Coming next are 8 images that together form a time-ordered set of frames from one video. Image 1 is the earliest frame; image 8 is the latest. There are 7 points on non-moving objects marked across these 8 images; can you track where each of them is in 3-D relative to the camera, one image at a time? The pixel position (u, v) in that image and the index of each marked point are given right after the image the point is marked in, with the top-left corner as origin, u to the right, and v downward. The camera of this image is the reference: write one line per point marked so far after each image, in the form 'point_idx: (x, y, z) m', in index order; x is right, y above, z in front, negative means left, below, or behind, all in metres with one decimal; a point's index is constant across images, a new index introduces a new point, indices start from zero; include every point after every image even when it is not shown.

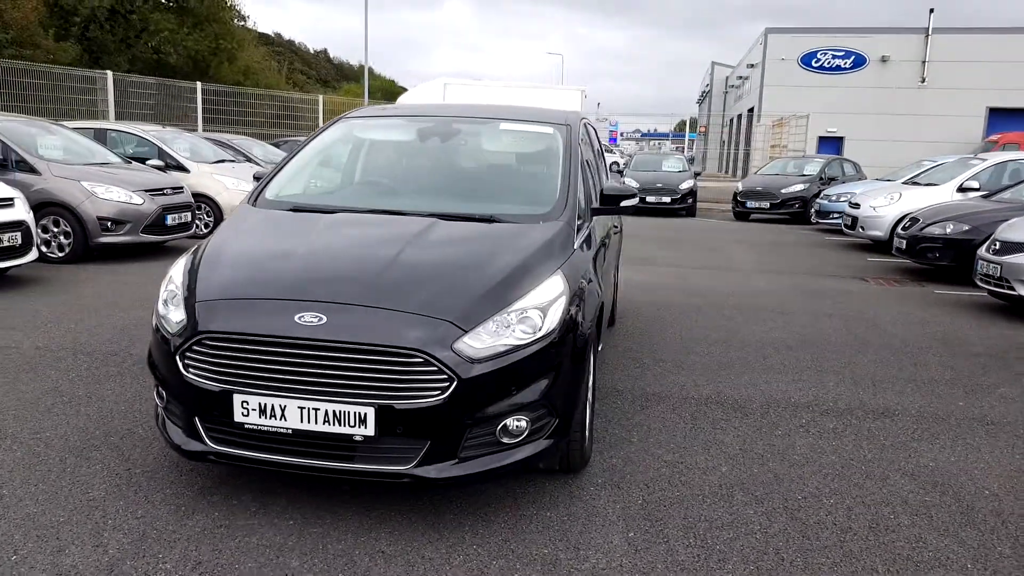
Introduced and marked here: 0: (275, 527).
0: (-0.8, -0.9, +2.8) m
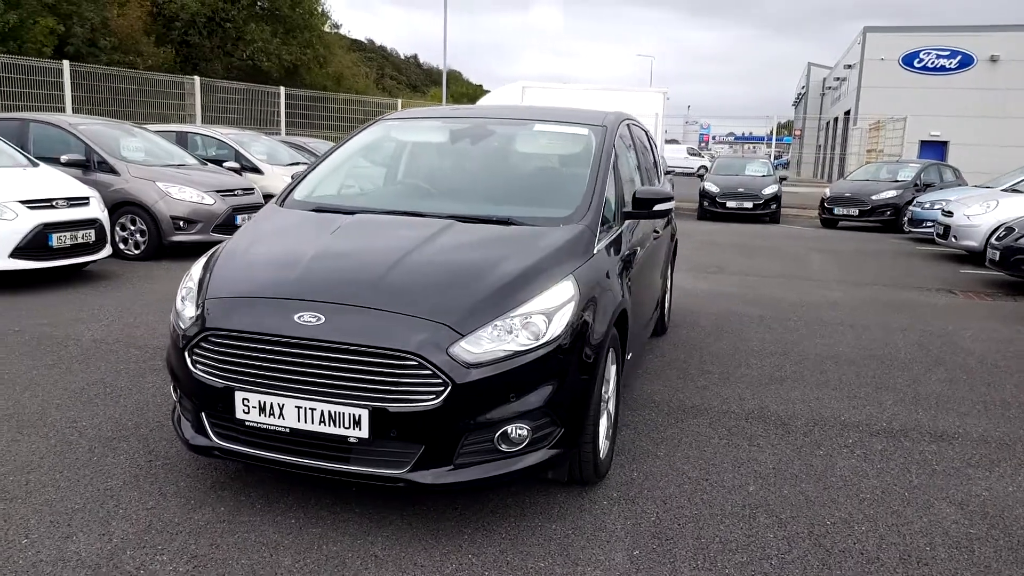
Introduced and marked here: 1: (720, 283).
0: (-0.8, -0.9, +2.8) m
1: (+2.7, +0.1, +9.9) m
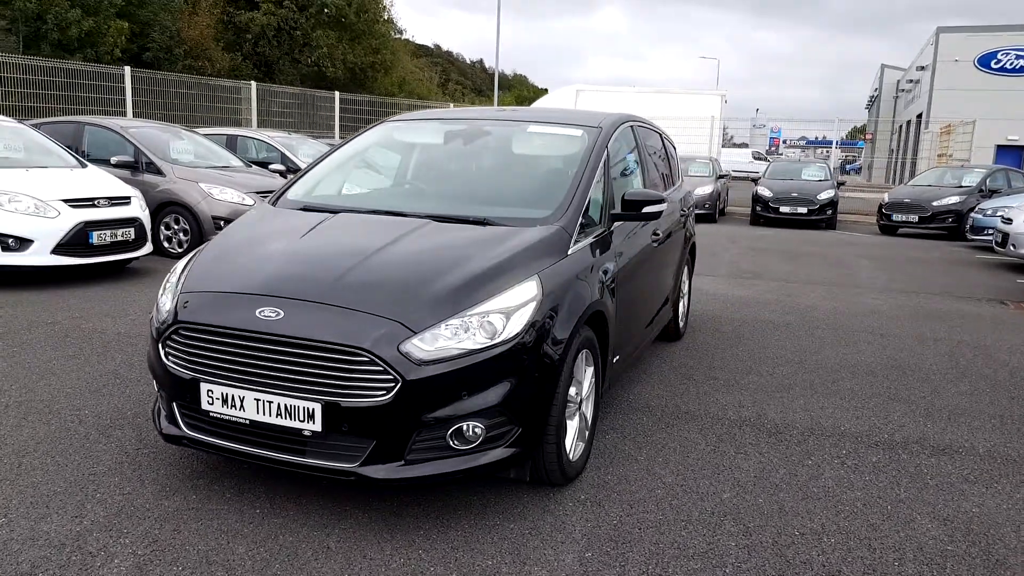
0: (-1.0, -0.8, +2.9) m
1: (+3.0, 0.0, +9.7) m
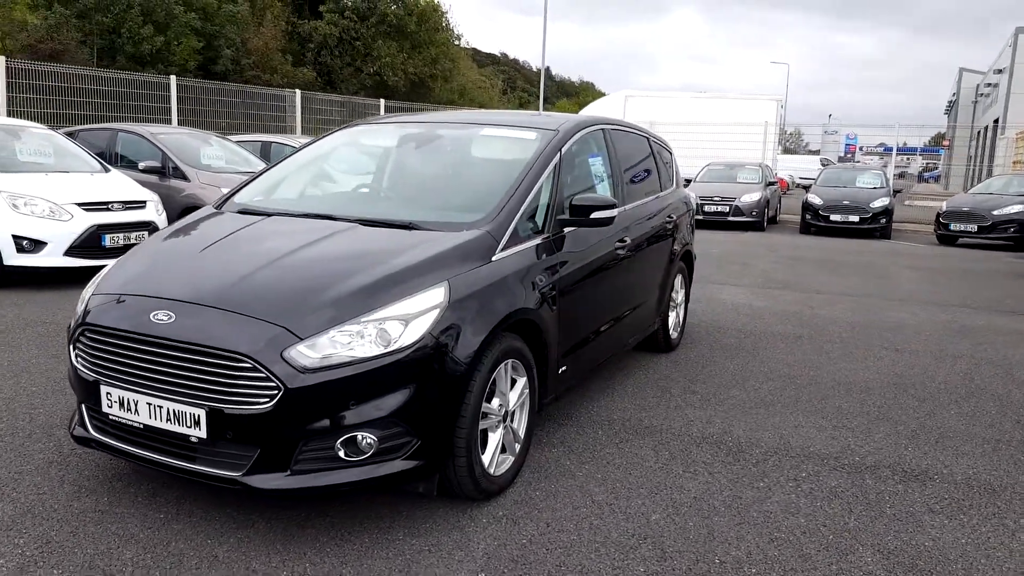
0: (-1.4, -0.8, +2.9) m
1: (+3.2, -0.1, +9.3) m
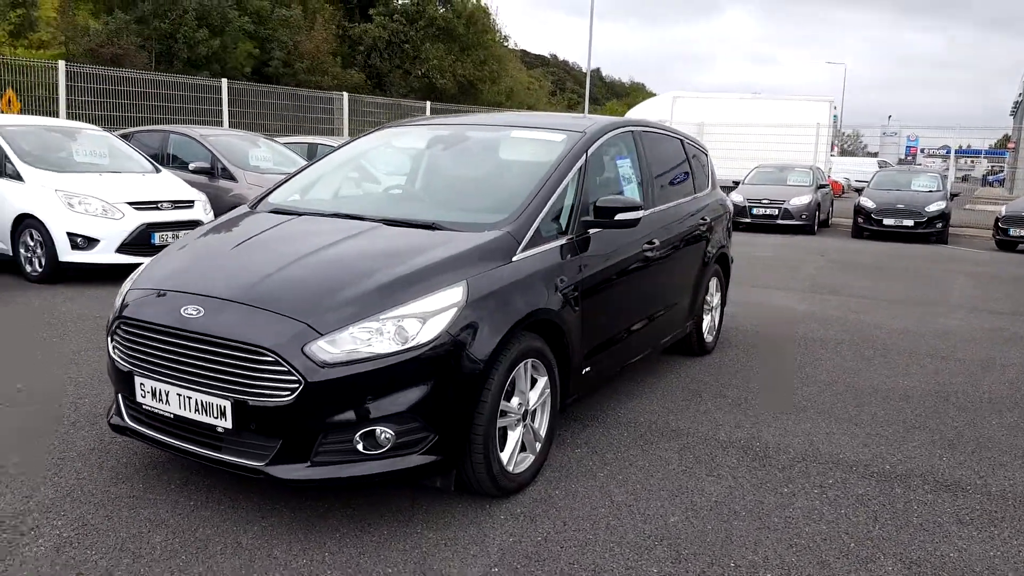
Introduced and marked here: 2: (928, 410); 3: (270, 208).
0: (-1.3, -0.8, +3.0) m
1: (+3.7, -0.2, +9.2) m
2: (+2.5, -0.7, +4.8) m
3: (-1.2, +0.4, +4.1) m
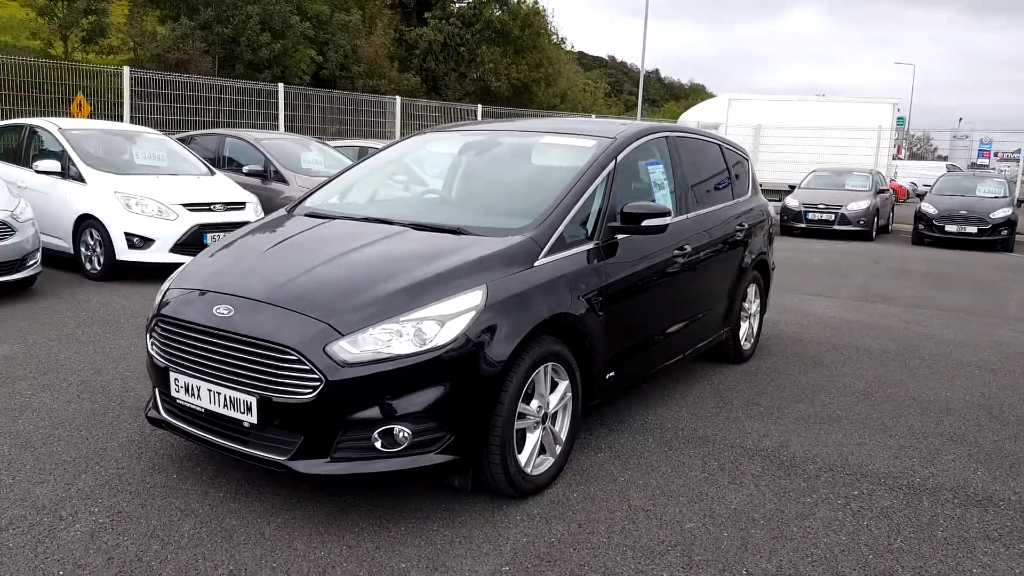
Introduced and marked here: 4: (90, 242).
0: (-1.2, -0.8, +3.1) m
1: (+4.1, -0.3, +9.0) m
2: (+2.7, -0.8, +4.6) m
3: (-1.1, +0.4, +4.2) m
4: (-4.2, +0.5, +7.8) m
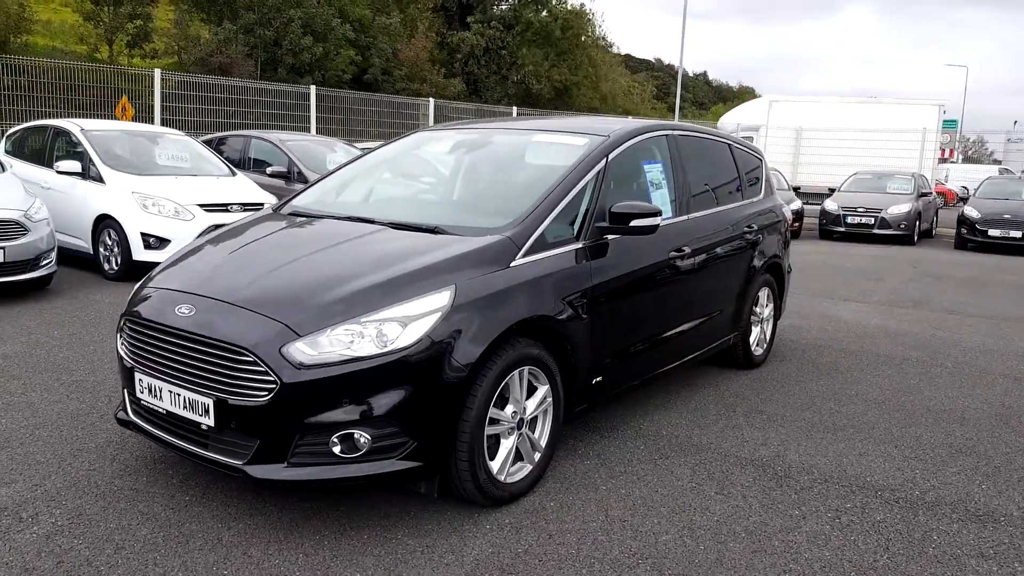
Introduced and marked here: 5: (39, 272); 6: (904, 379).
0: (-1.3, -0.8, +3.1) m
1: (+4.3, -0.3, +8.6) m
2: (+2.7, -0.8, +4.4) m
3: (-1.1, +0.4, +4.2) m
4: (-4.1, +0.5, +7.9) m
5: (-4.0, +0.1, +6.6) m
6: (+2.8, -0.7, +5.7) m
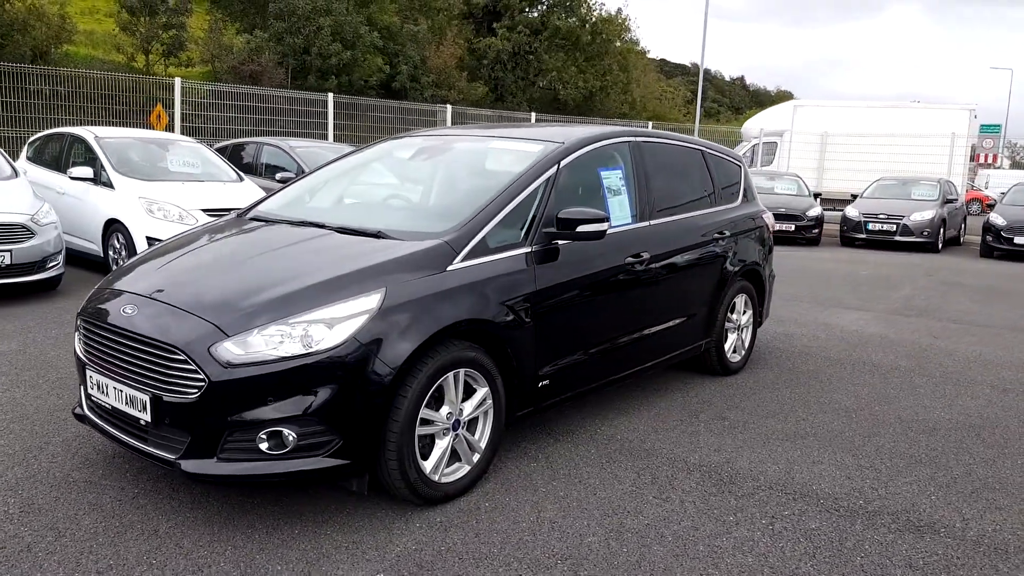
0: (-1.6, -0.8, +3.2) m
1: (+4.3, -0.4, +8.5) m
2: (+2.4, -0.9, +4.4) m
3: (-1.4, +0.4, +4.3) m
4: (-4.1, +0.4, +8.2) m
5: (-4.1, +0.1, +6.9) m
6: (+2.7, -0.7, +5.7) m
